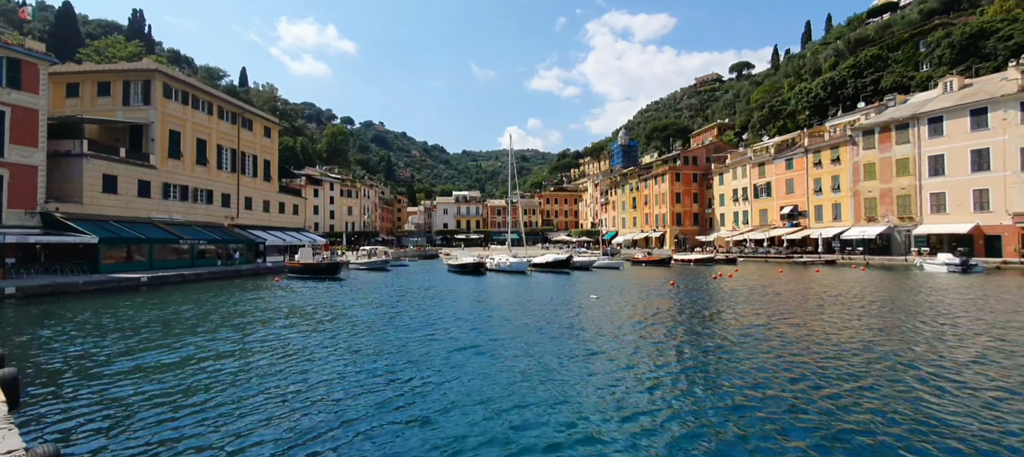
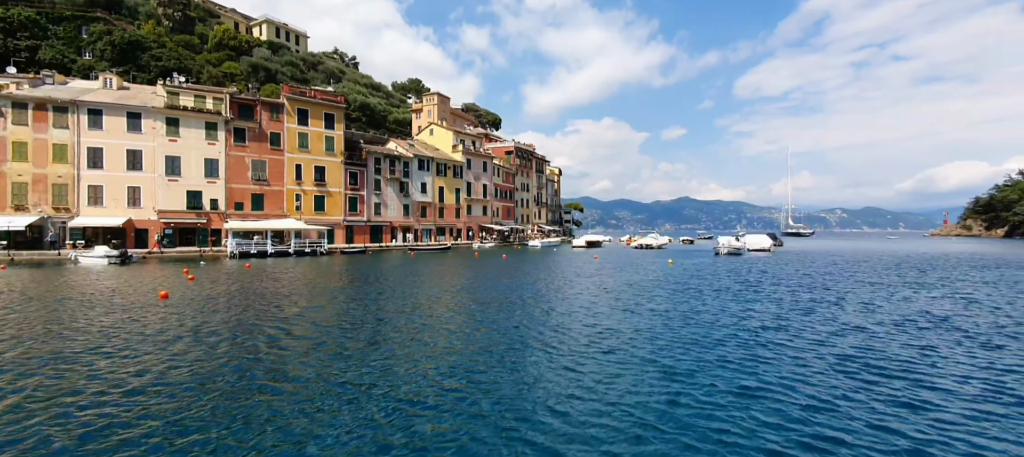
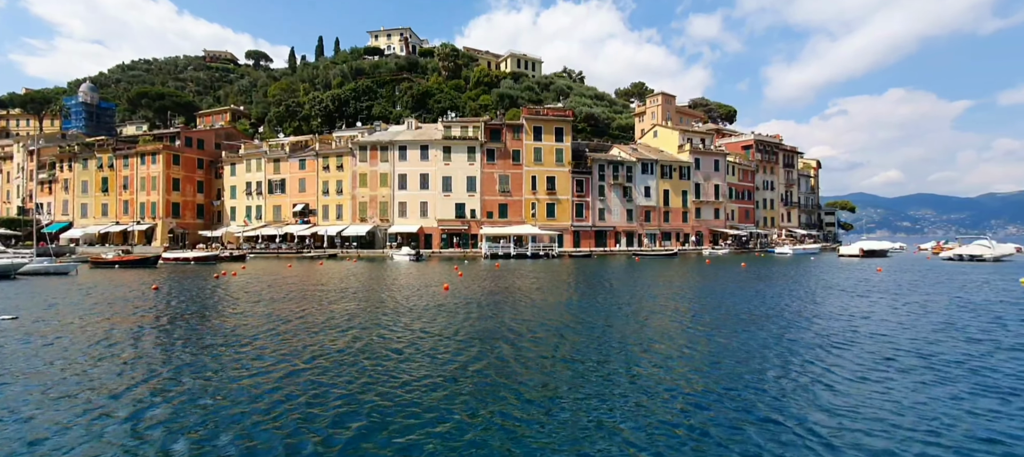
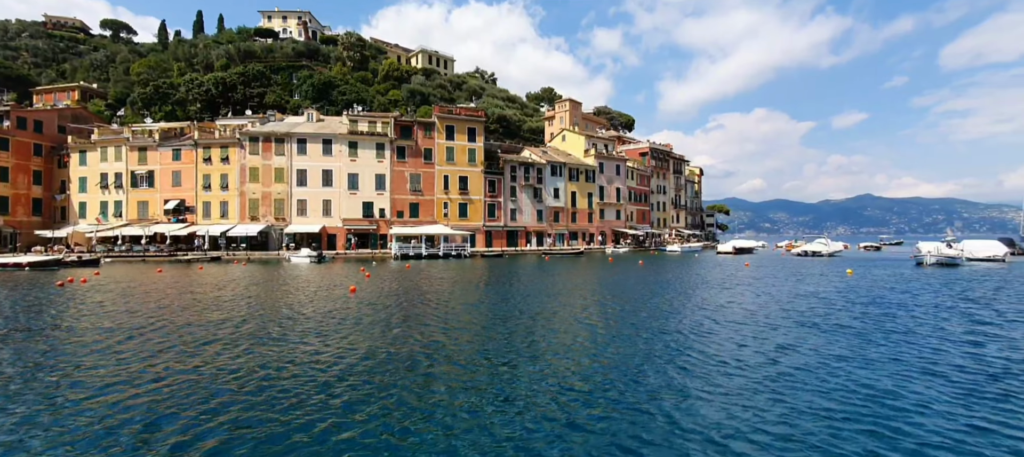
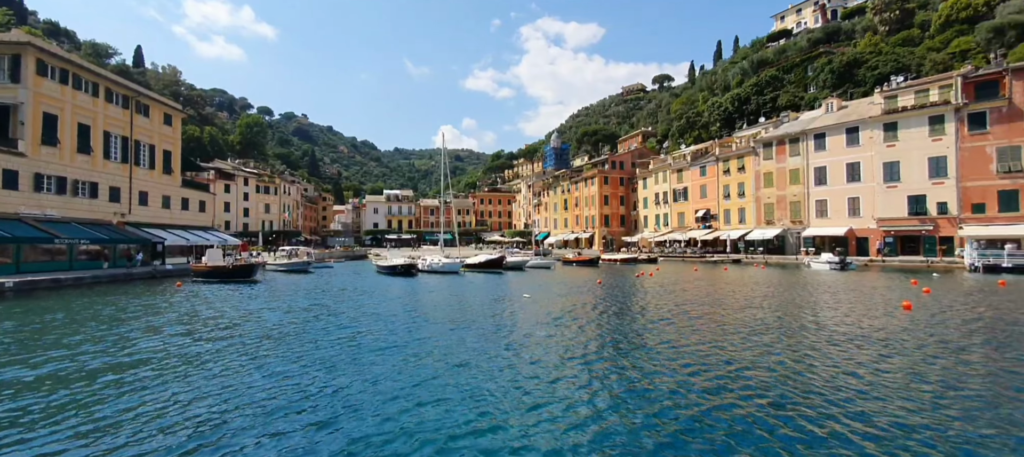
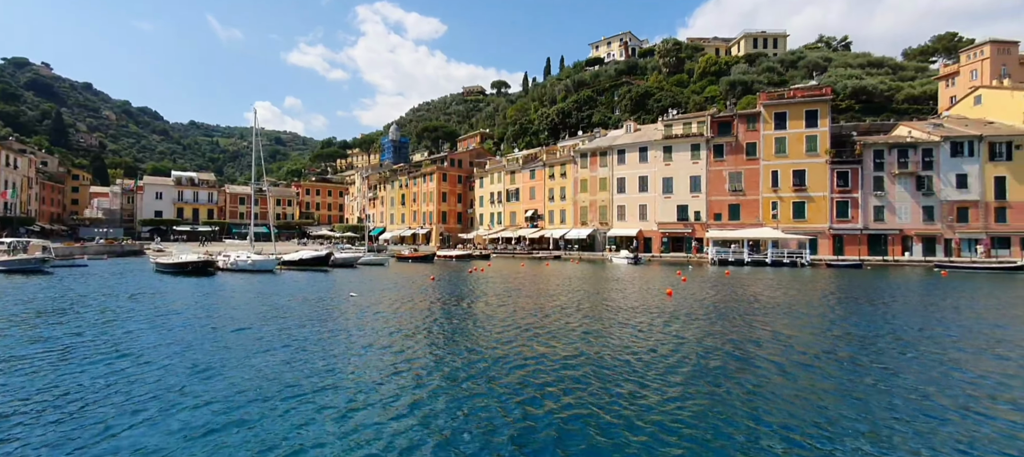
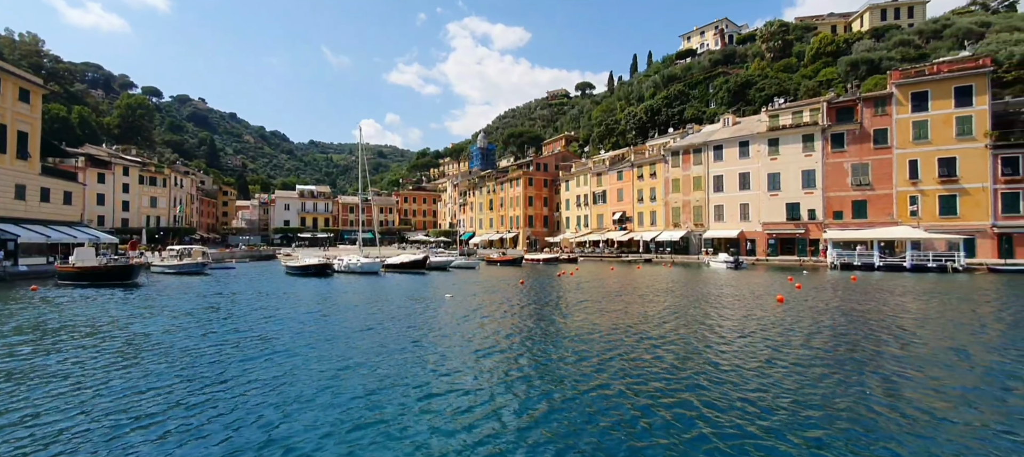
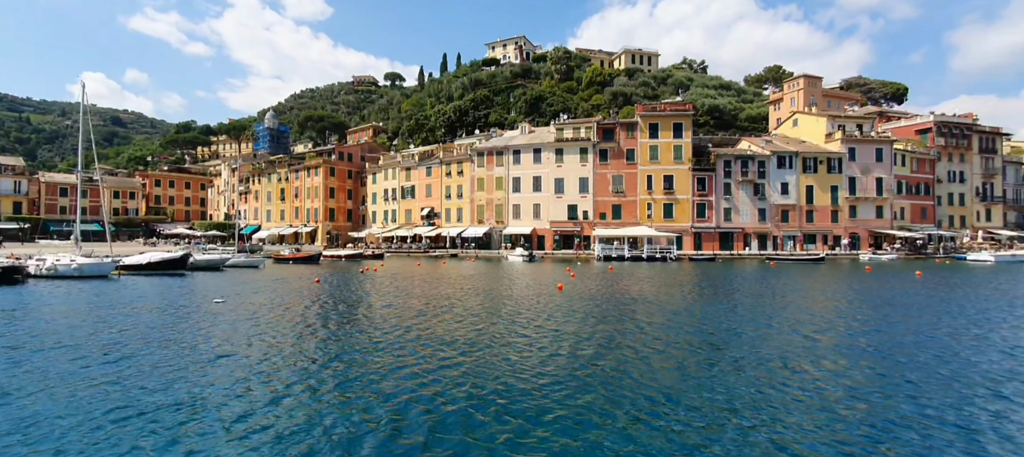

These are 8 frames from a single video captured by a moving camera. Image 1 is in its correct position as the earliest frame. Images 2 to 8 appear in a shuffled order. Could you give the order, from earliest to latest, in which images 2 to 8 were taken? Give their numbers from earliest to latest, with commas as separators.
5, 7, 6, 8, 3, 4, 2
